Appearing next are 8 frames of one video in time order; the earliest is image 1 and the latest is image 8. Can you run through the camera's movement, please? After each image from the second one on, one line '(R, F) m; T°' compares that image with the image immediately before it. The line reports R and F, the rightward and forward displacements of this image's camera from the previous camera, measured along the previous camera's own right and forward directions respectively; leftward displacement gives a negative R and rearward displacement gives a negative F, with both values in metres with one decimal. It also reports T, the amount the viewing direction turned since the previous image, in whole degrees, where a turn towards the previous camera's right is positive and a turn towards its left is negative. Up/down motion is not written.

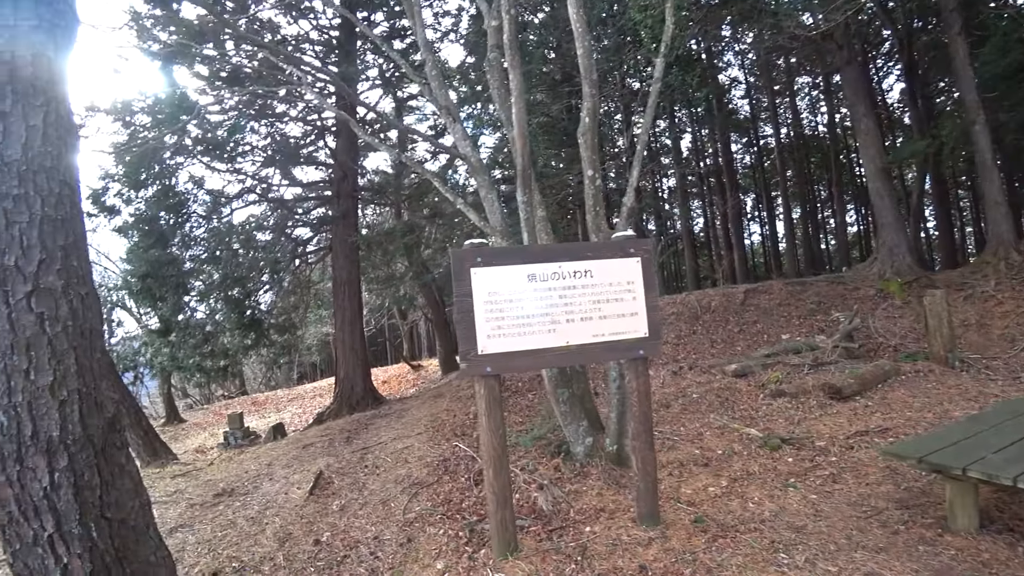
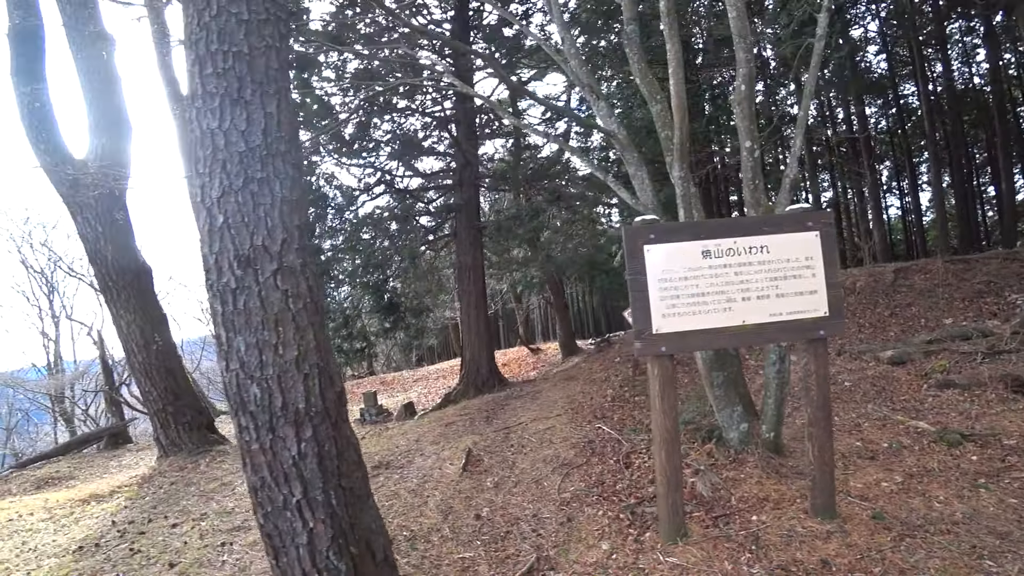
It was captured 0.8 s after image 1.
(-0.4, 0.0) m; -10°
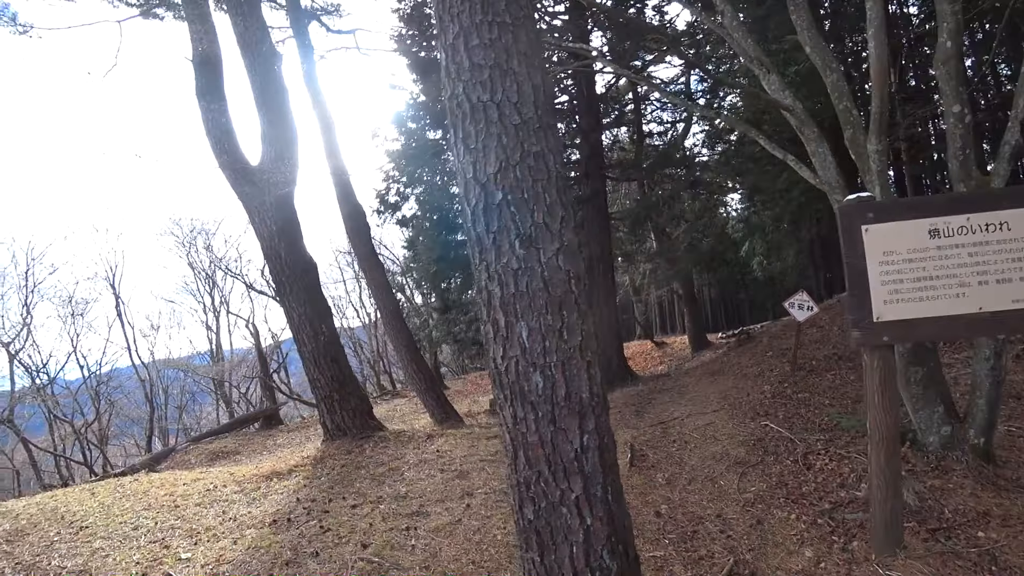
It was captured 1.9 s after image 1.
(-0.5, +0.1) m; -10°
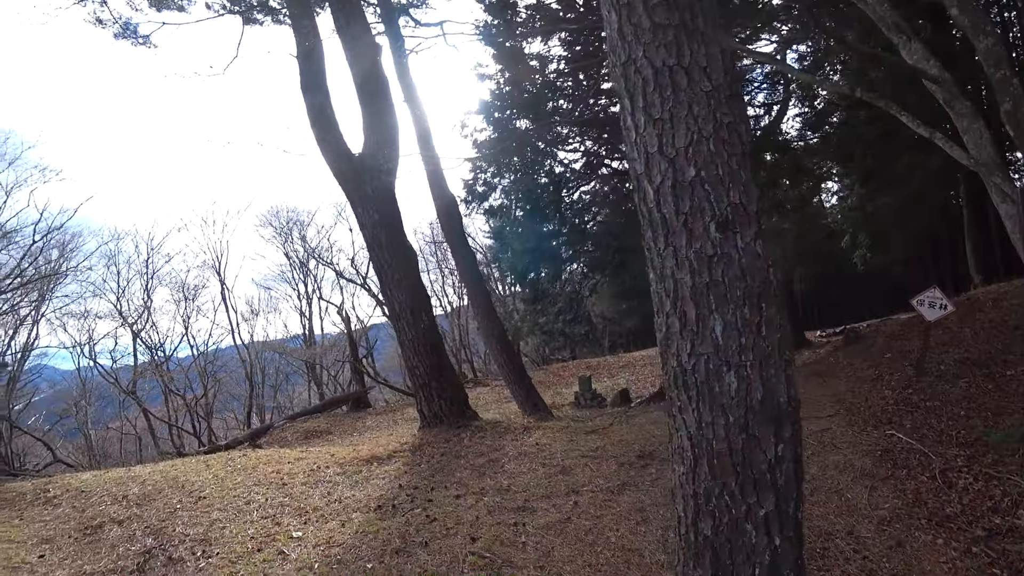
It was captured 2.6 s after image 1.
(-0.3, +0.2) m; -7°
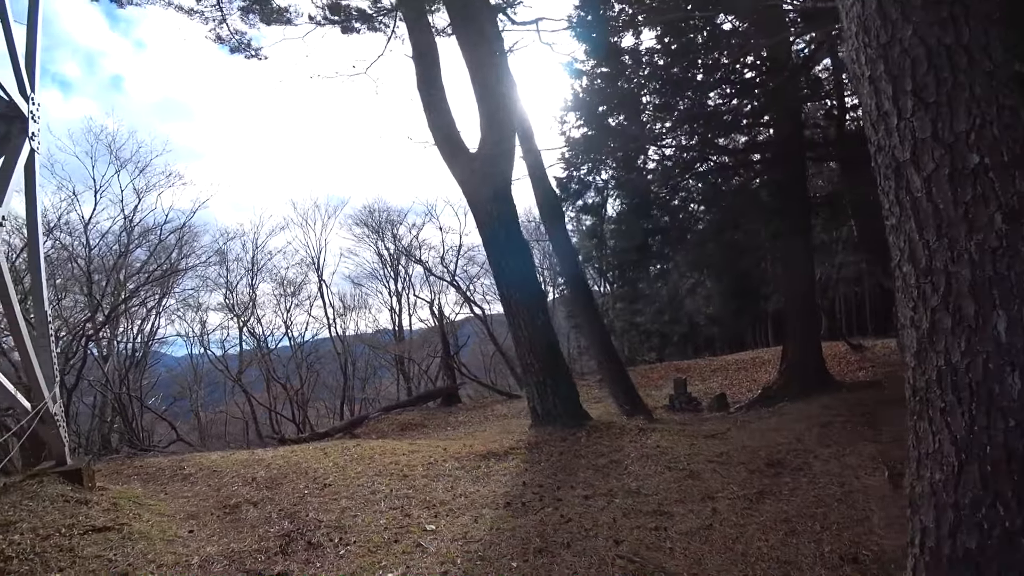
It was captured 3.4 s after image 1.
(-0.4, 0.0) m; -7°
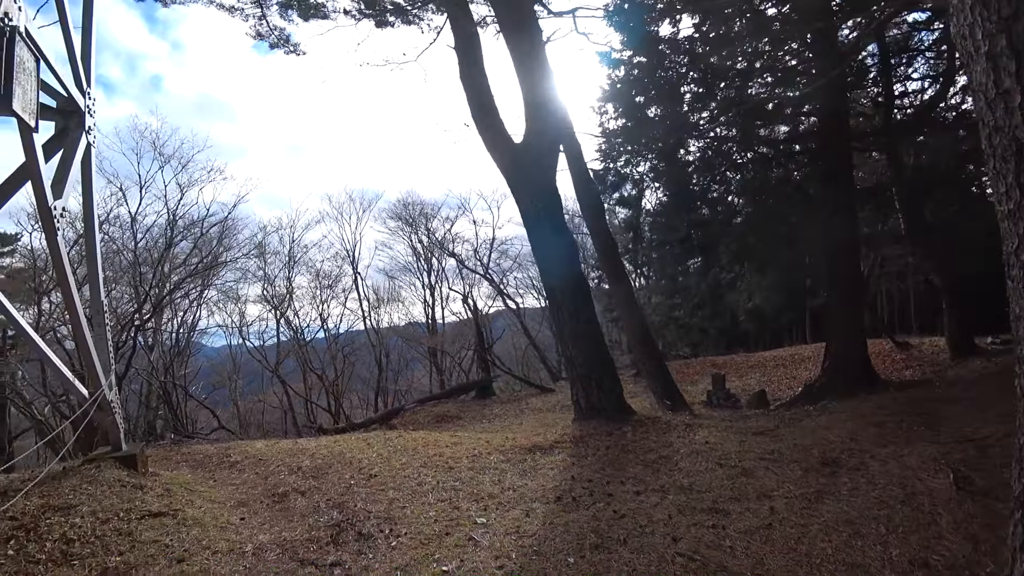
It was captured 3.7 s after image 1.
(-0.2, +0.1) m; -3°
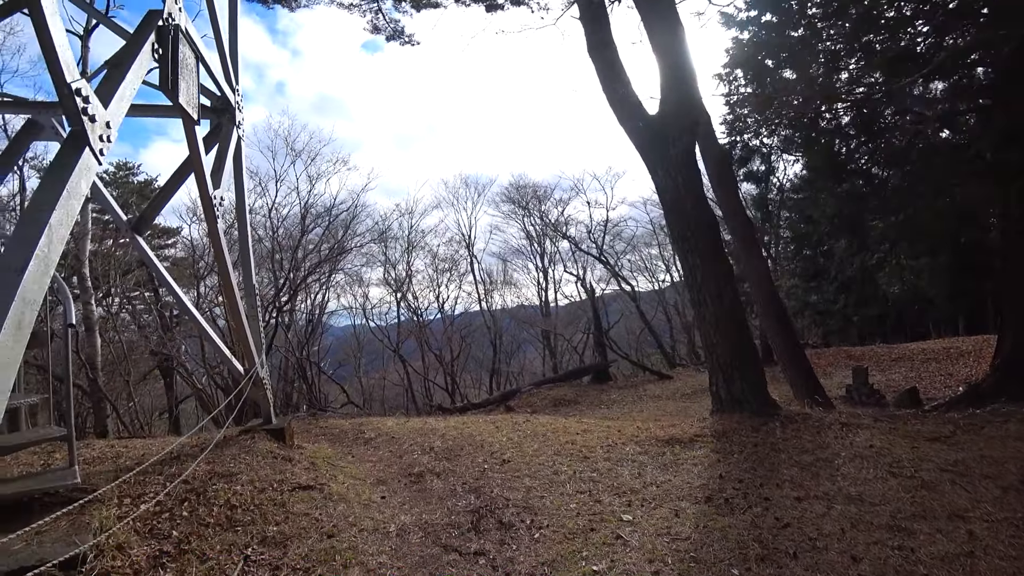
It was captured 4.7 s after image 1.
(-0.3, +0.2) m; -10°
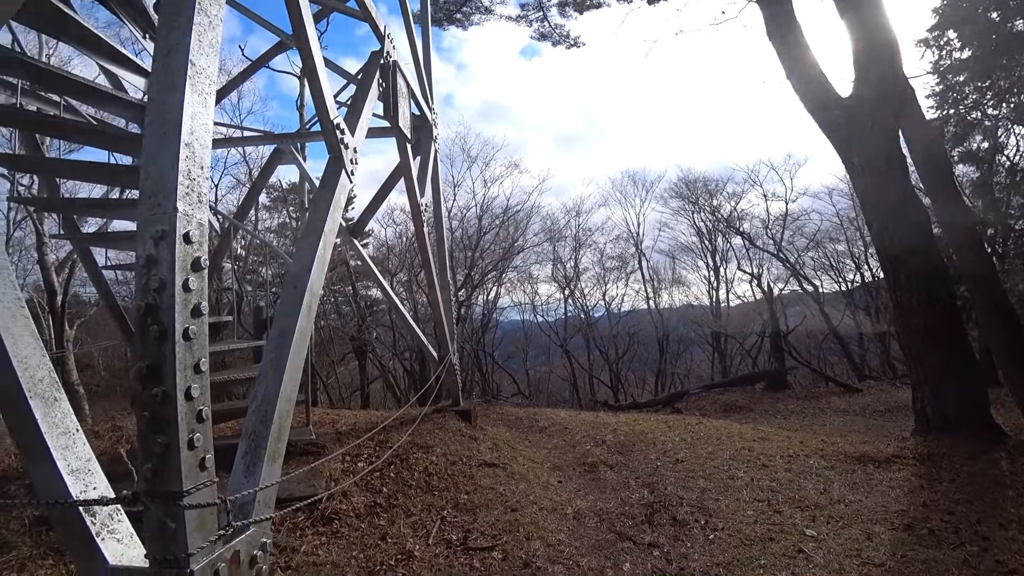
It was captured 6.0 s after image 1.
(-0.1, -0.3) m; -16°
